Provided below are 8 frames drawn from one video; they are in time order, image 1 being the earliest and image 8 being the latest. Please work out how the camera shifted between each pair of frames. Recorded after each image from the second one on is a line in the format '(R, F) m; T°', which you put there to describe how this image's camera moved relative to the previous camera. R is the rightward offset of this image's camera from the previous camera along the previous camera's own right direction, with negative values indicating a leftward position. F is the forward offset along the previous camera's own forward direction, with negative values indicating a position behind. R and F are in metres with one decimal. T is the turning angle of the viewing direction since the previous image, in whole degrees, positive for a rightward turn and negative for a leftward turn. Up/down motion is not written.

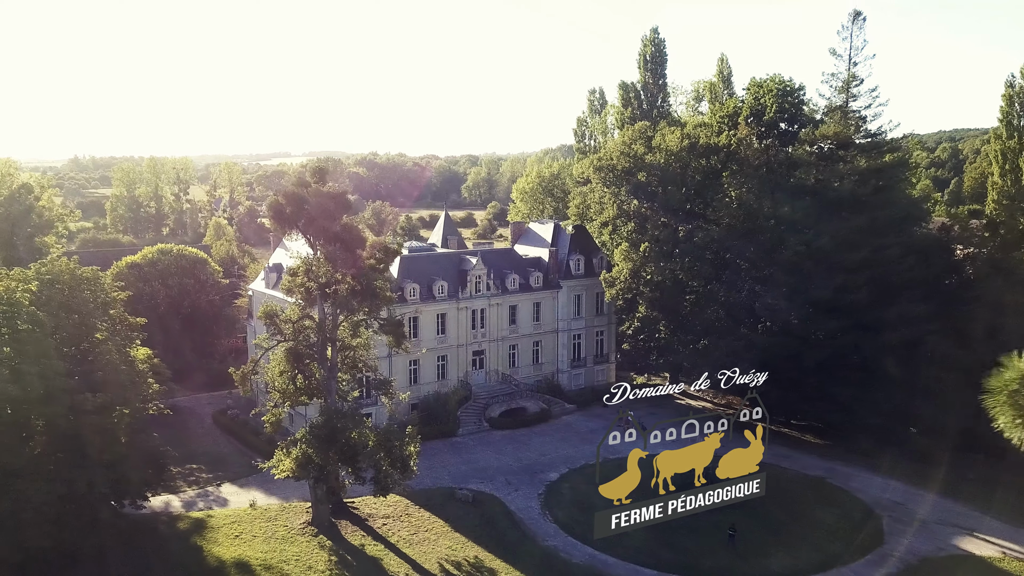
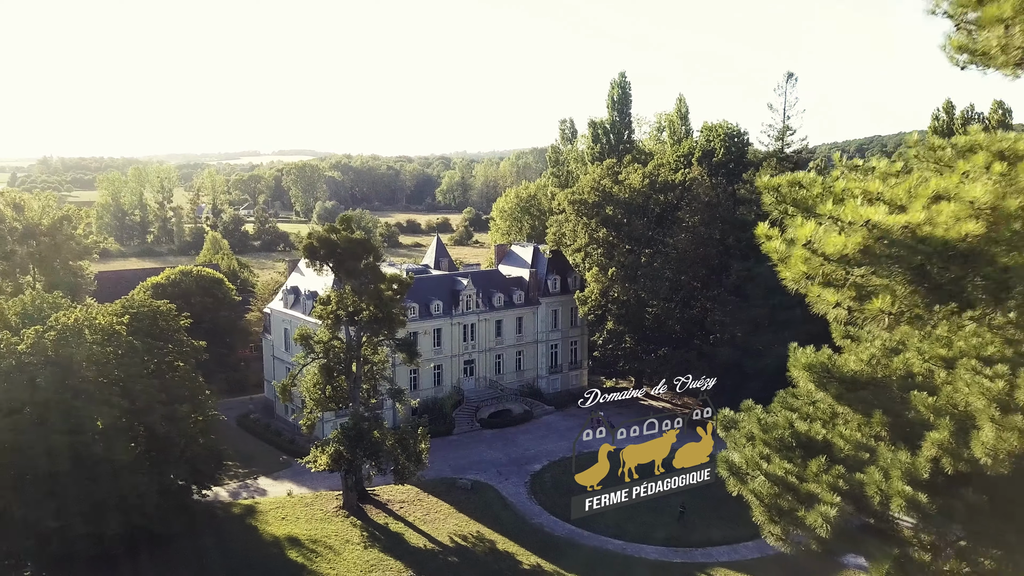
(-0.9, -5.4) m; +2°
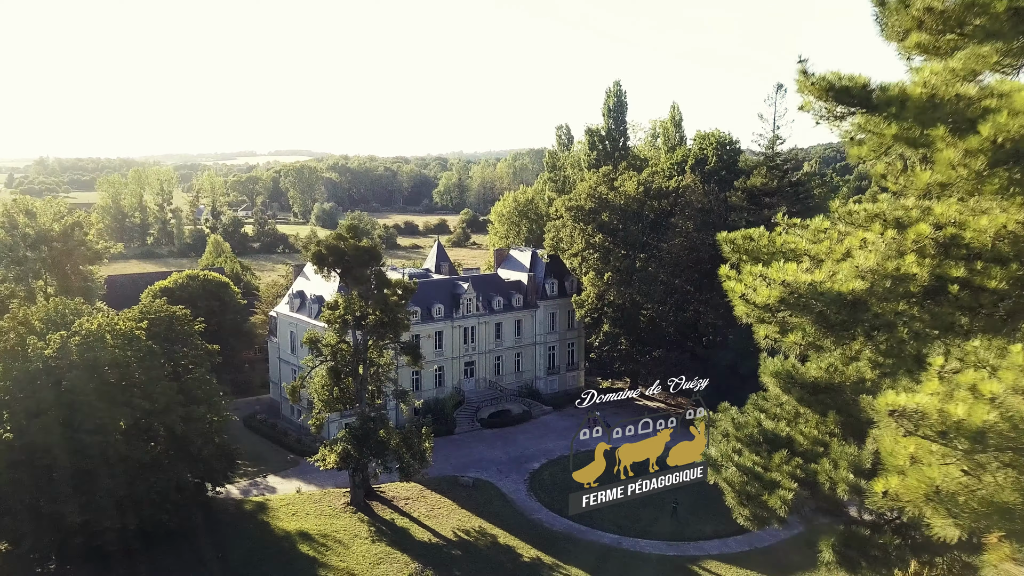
(-0.2, -1.3) m; 0°
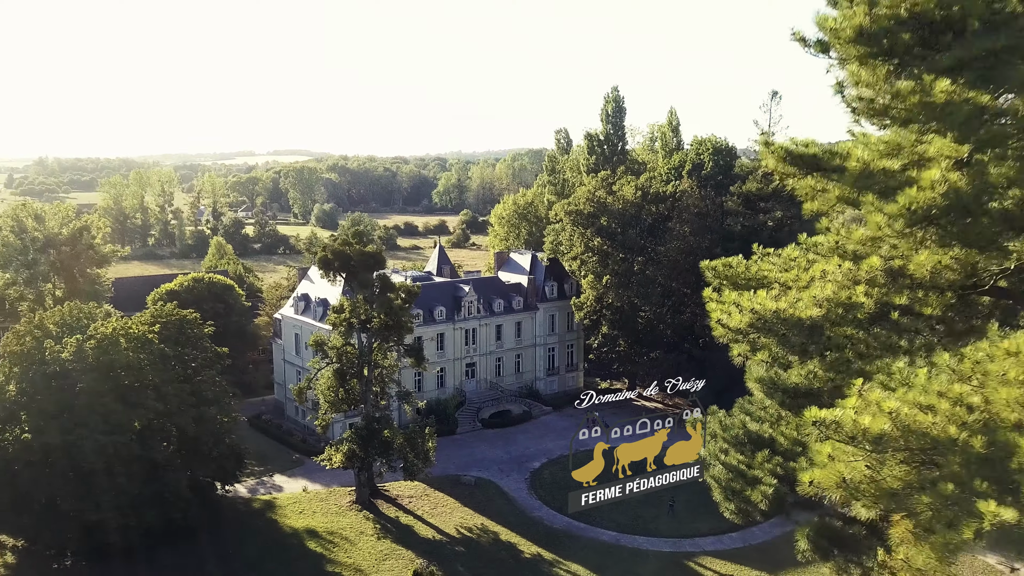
(-0.1, -0.8) m; 0°
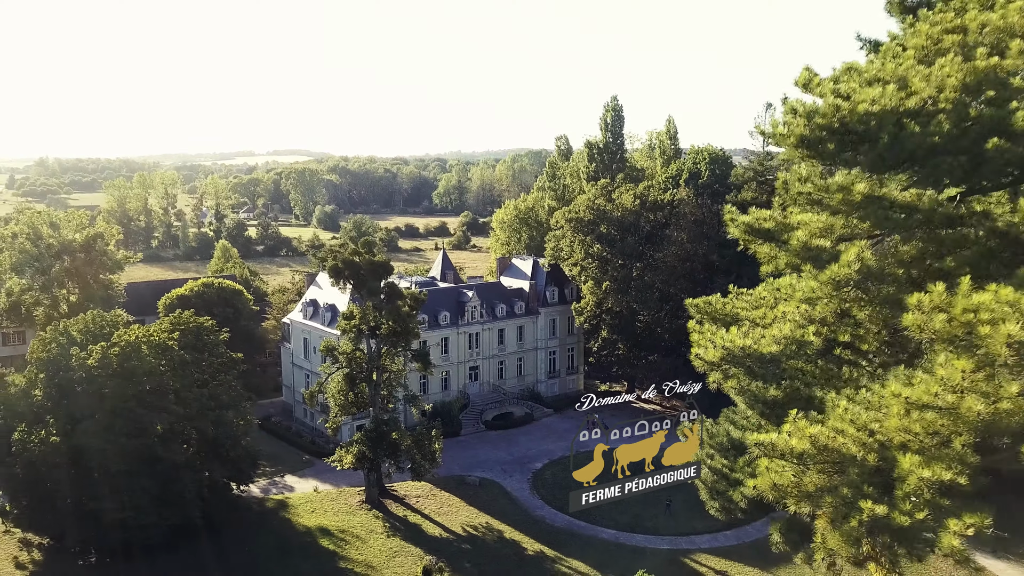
(-0.2, -1.2) m; 0°
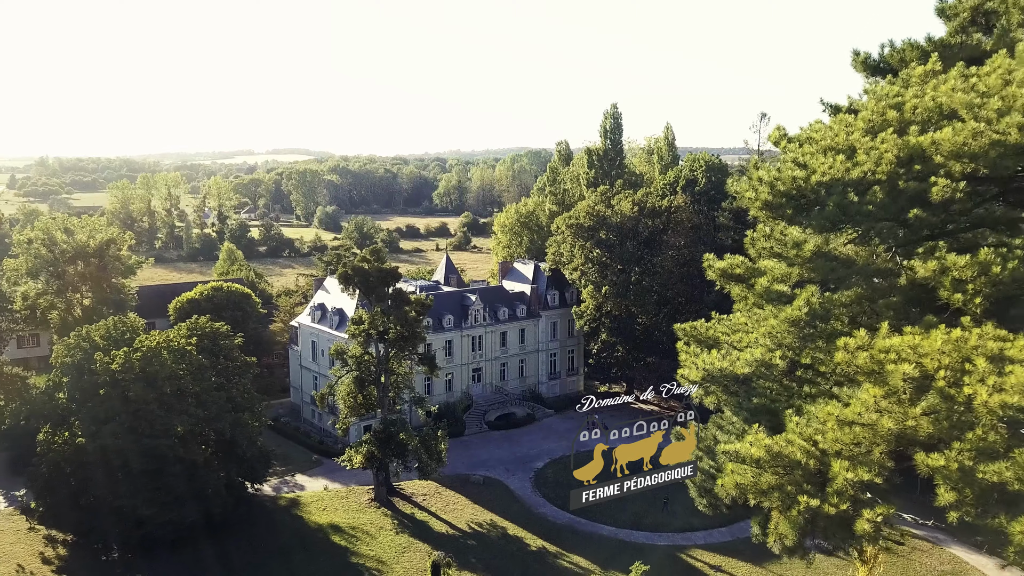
(-0.2, -1.2) m; 0°
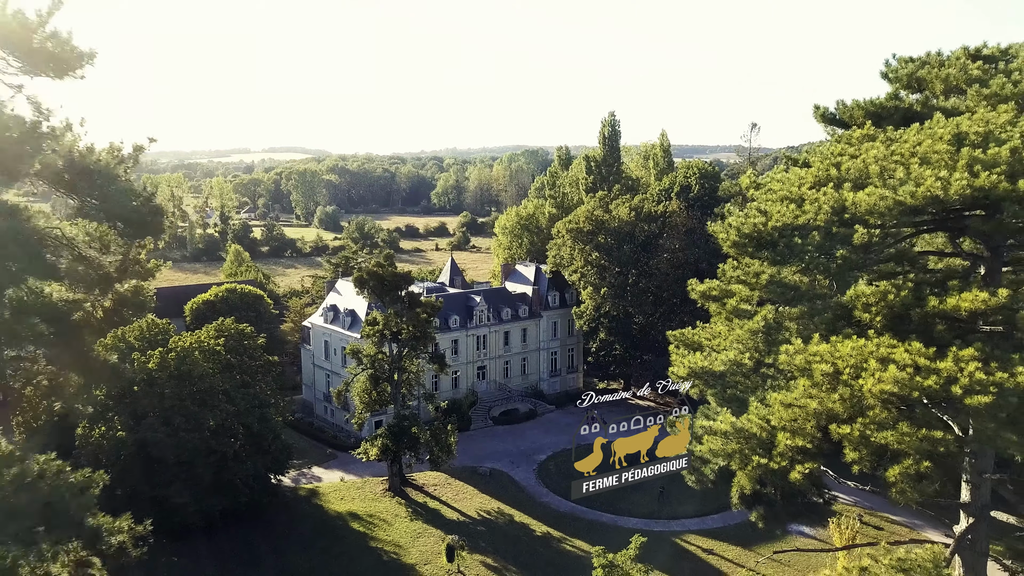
(-0.5, -2.2) m; 0°
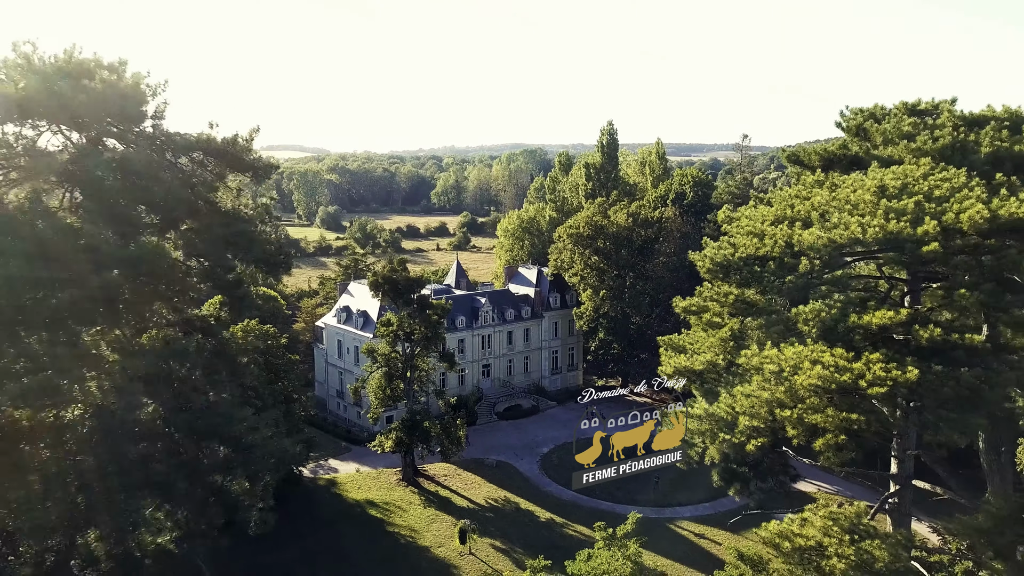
(-0.4, -2.4) m; 0°
